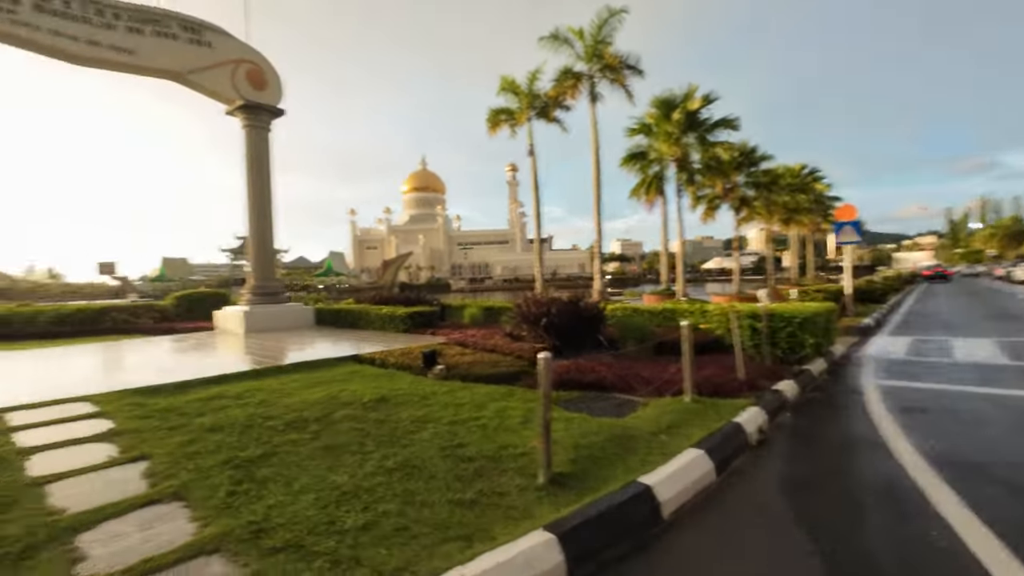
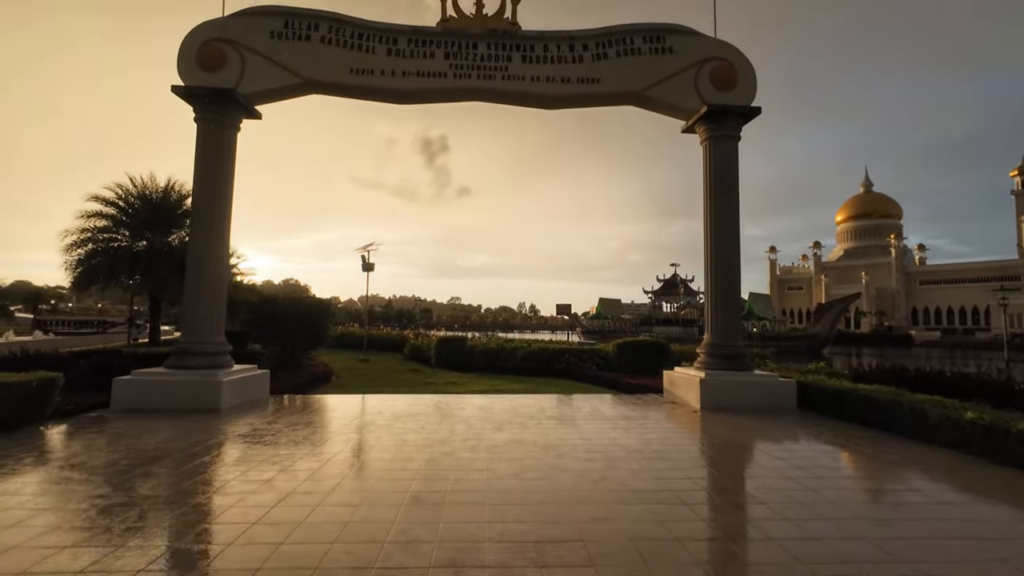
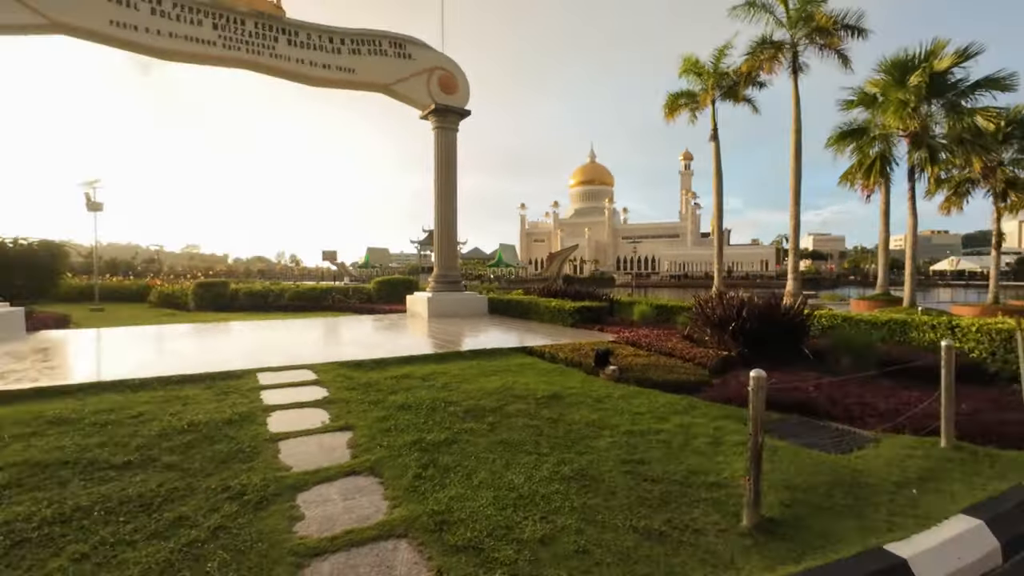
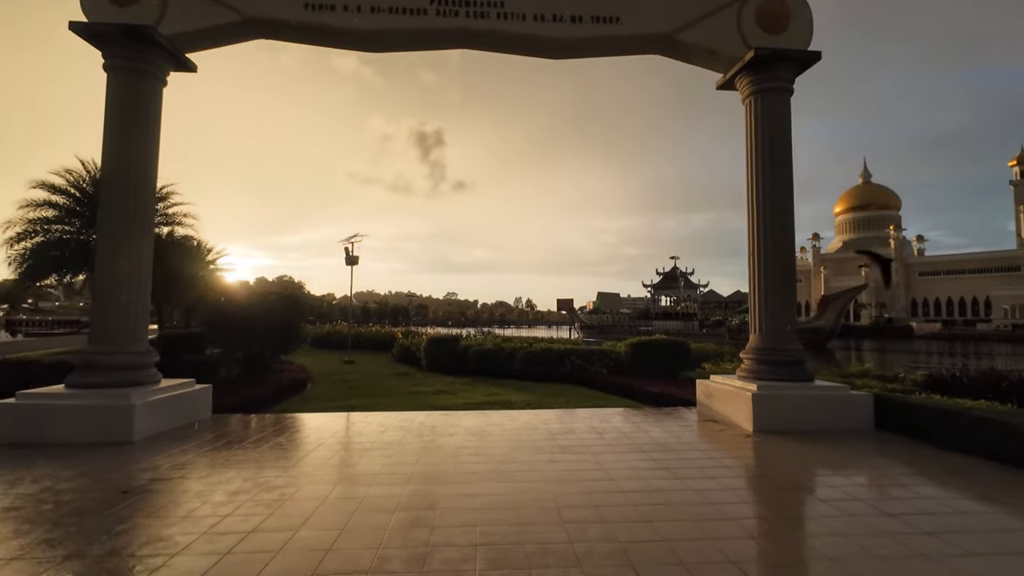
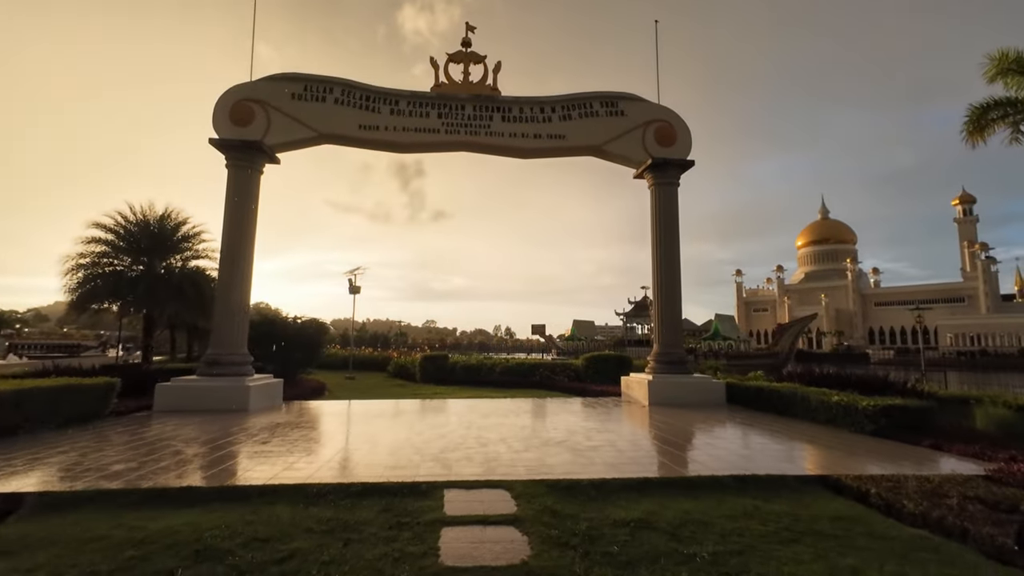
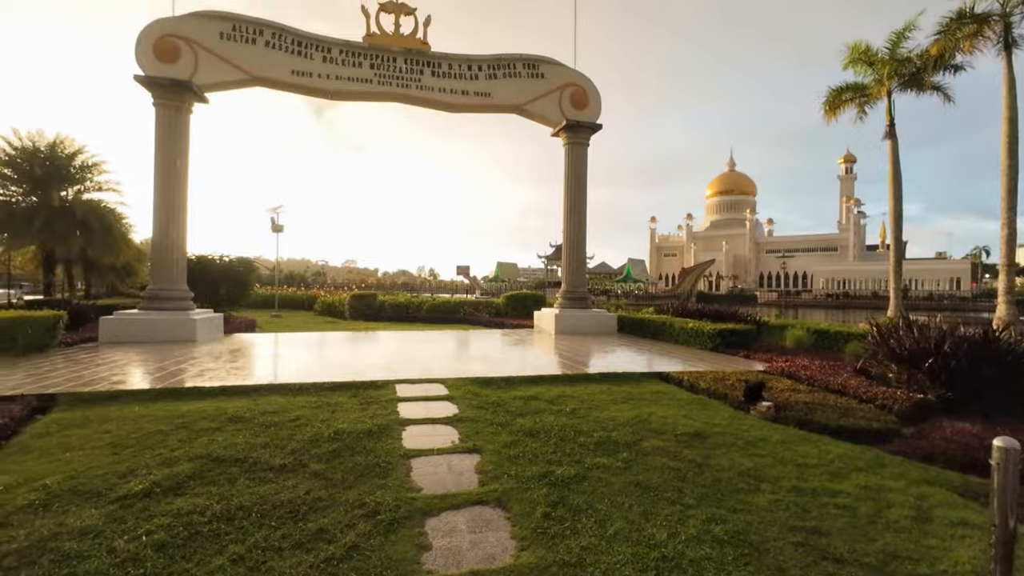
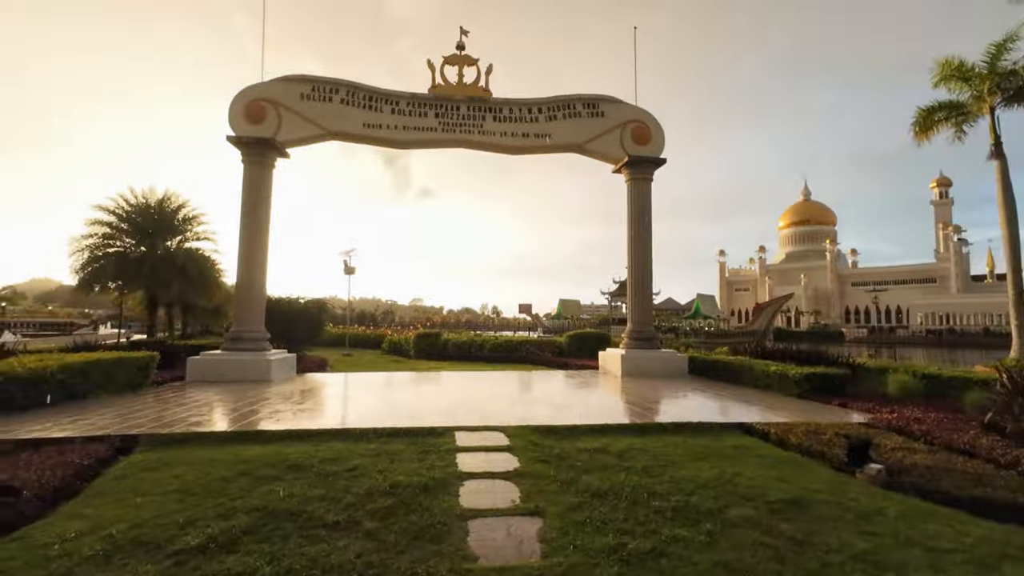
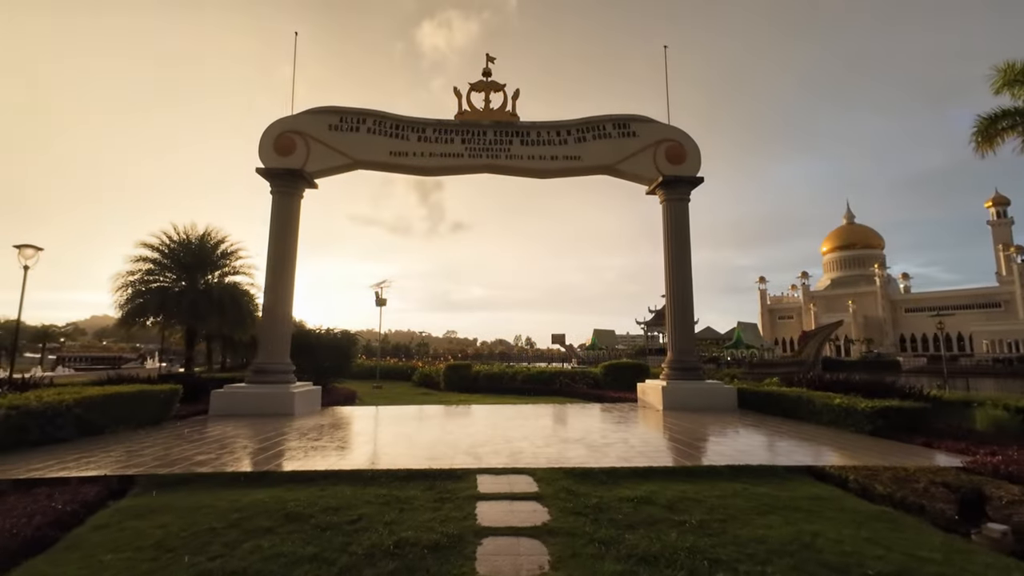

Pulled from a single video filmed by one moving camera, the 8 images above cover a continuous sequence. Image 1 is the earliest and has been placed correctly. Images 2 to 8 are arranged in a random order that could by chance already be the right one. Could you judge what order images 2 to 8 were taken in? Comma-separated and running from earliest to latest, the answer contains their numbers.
3, 6, 7, 8, 5, 2, 4
